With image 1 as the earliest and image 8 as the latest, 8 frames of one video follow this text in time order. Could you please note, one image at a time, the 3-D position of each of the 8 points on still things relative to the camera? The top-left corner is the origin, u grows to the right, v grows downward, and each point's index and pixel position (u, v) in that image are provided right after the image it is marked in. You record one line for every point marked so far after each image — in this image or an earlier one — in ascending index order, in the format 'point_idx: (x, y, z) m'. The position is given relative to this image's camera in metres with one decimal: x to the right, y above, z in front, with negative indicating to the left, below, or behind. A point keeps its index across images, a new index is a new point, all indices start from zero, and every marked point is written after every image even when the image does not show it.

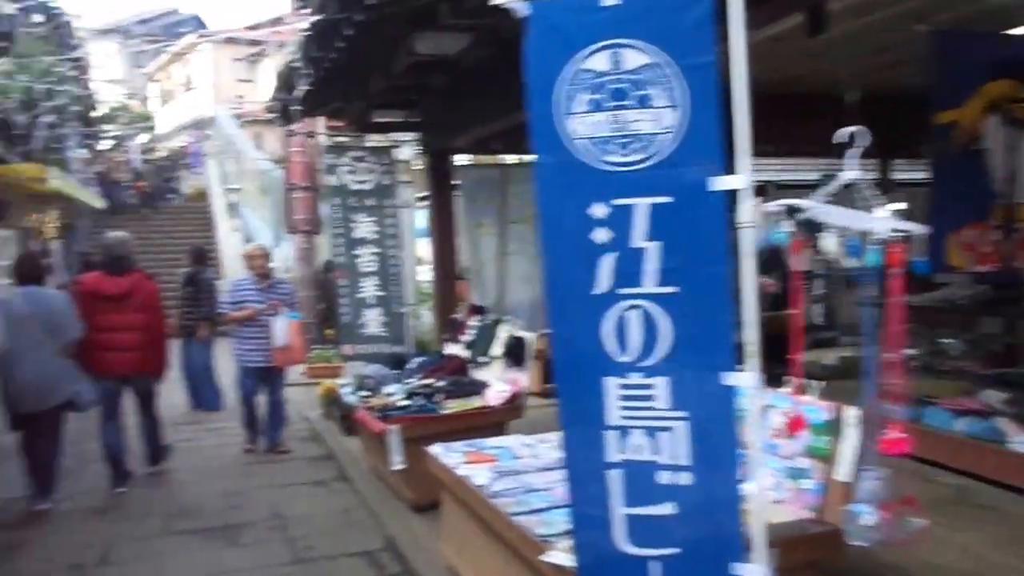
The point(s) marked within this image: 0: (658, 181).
0: (+0.4, +0.3, +2.6) m
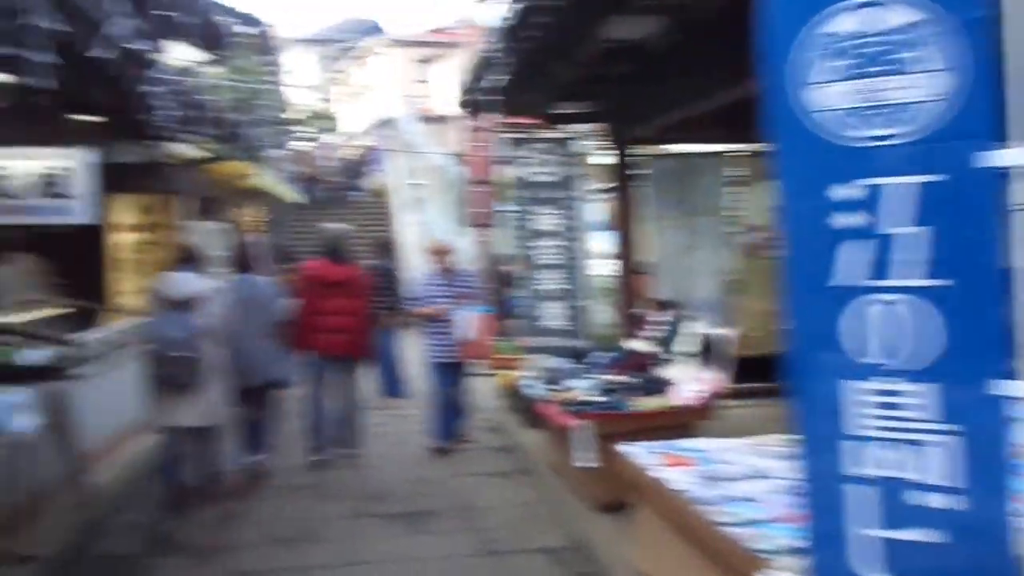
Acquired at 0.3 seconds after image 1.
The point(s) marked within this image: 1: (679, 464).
0: (+1.0, +0.3, +2.2) m
1: (+0.9, -0.9, +4.6) m
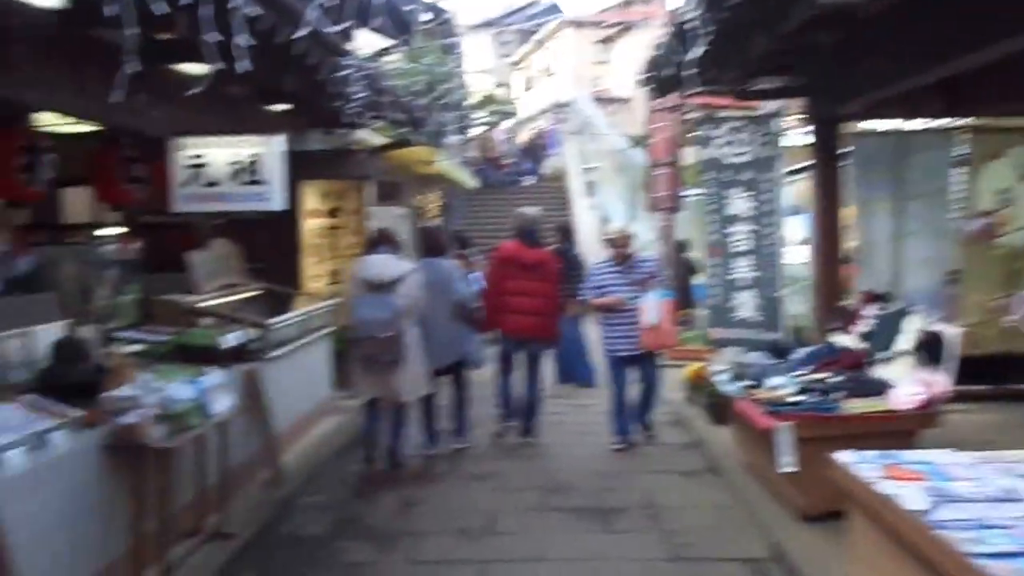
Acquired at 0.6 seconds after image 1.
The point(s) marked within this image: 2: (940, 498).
0: (+1.5, +0.3, +1.6) m
1: (+1.8, -0.9, +4.0) m
2: (+1.8, -0.9, +3.7) m
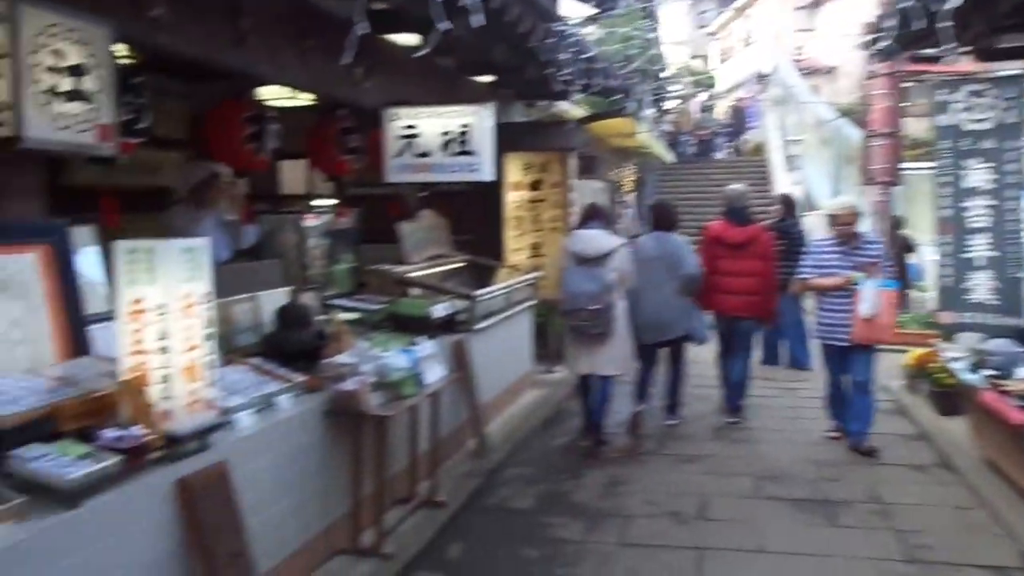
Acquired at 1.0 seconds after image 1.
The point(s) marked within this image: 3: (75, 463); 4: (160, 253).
0: (+2.0, +0.4, +1.0) m
1: (+2.7, -0.8, +3.3) m
2: (+2.6, -0.8, +3.0) m
3: (-1.4, -0.6, +2.8) m
4: (-1.3, +0.1, +3.3) m
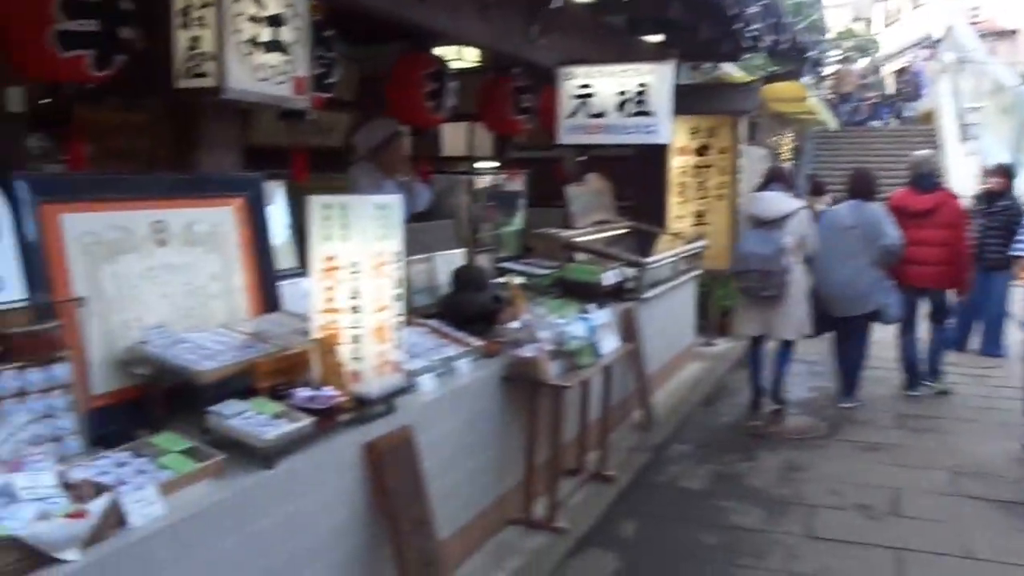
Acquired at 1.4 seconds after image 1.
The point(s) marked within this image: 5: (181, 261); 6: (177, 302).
0: (+2.3, +0.3, +0.5) m
1: (+3.4, -0.8, +2.7) m
2: (+3.2, -0.8, +2.3) m
3: (-0.7, -0.4, +2.8) m
4: (-0.6, +0.3, +3.2) m
5: (-1.2, +0.1, +3.1) m
6: (-1.2, 0.0, +3.1) m
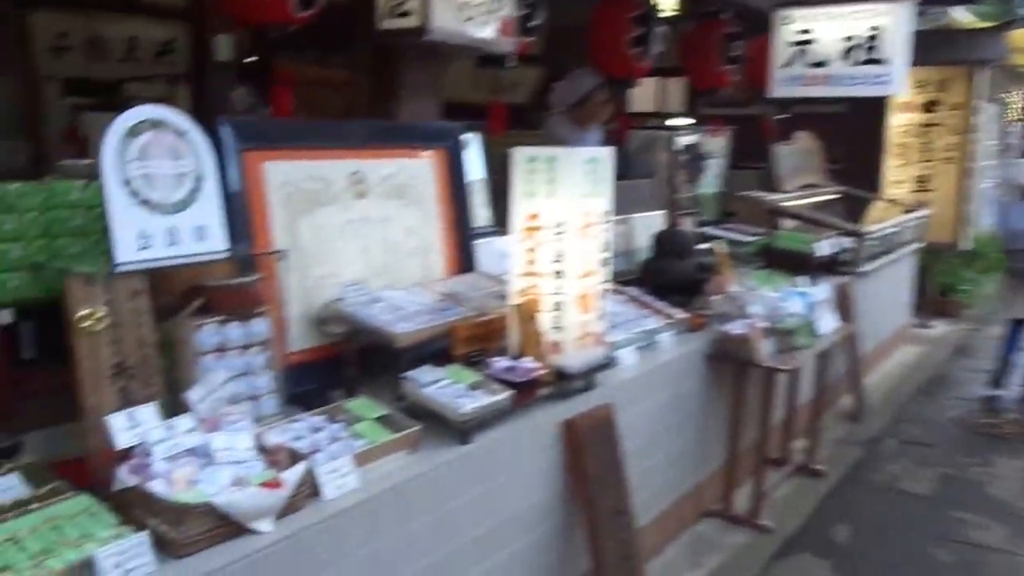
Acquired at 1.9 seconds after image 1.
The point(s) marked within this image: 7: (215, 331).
0: (+2.5, +0.2, -0.3) m
1: (+3.9, -0.8, +1.7) m
2: (+3.7, -0.9, +1.4) m
3: (-0.1, -0.3, +2.6) m
4: (+0.2, +0.4, +2.9) m
5: (-0.4, +0.2, +3.0) m
6: (-0.5, +0.1, +2.9) m
7: (-0.7, -0.1, +2.2) m
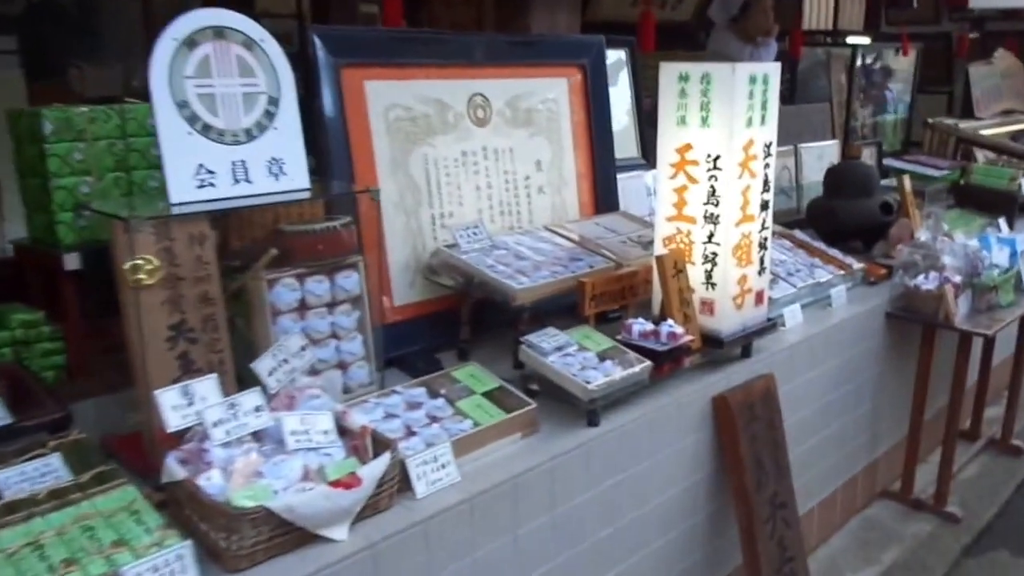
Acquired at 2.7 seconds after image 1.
0: (+2.3, 0.0, -1.2) m
1: (+4.0, -0.9, +0.6) m
2: (+3.8, -0.9, +0.4) m
3: (+0.2, -0.2, +2.1) m
4: (+0.6, +0.6, +2.4) m
5: (0.0, +0.4, +2.5) m
6: (0.0, +0.3, +2.5) m
7: (-0.5, 0.0, +1.8) m
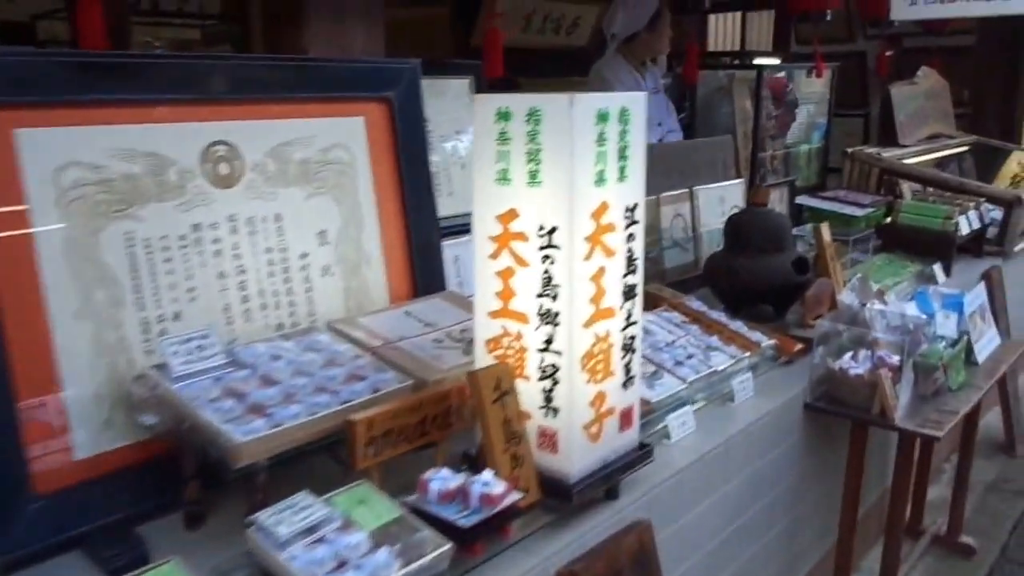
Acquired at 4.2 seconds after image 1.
0: (+2.1, -0.1, -1.7) m
1: (+3.7, -1.0, +0.2) m
2: (+3.5, -1.1, -0.1) m
3: (-0.2, -0.4, +1.4) m
4: (+0.1, +0.3, +1.7) m
5: (-0.5, +0.2, +1.8) m
6: (-0.5, 0.0, +1.8) m
7: (-0.9, -0.2, +1.1) m
